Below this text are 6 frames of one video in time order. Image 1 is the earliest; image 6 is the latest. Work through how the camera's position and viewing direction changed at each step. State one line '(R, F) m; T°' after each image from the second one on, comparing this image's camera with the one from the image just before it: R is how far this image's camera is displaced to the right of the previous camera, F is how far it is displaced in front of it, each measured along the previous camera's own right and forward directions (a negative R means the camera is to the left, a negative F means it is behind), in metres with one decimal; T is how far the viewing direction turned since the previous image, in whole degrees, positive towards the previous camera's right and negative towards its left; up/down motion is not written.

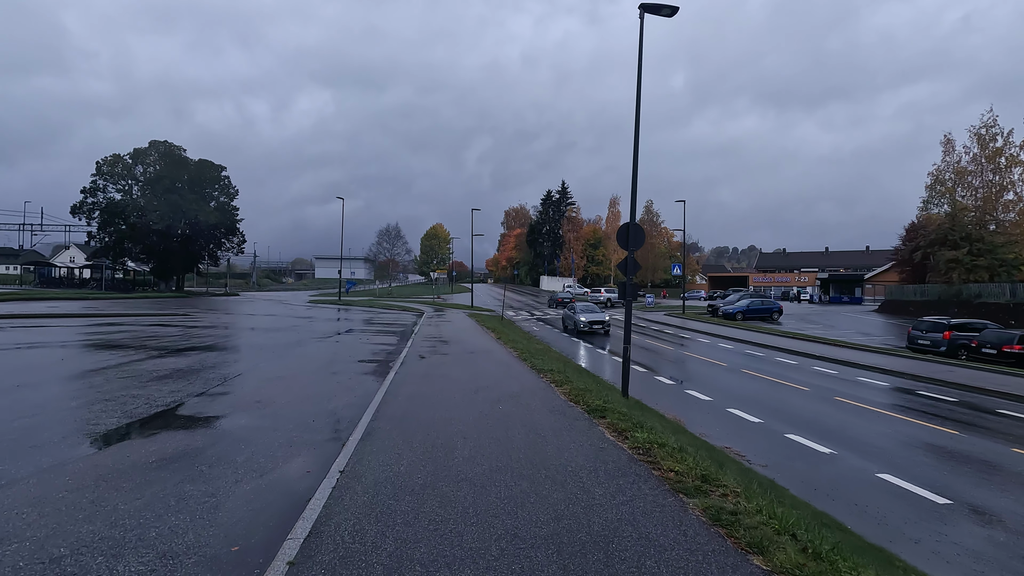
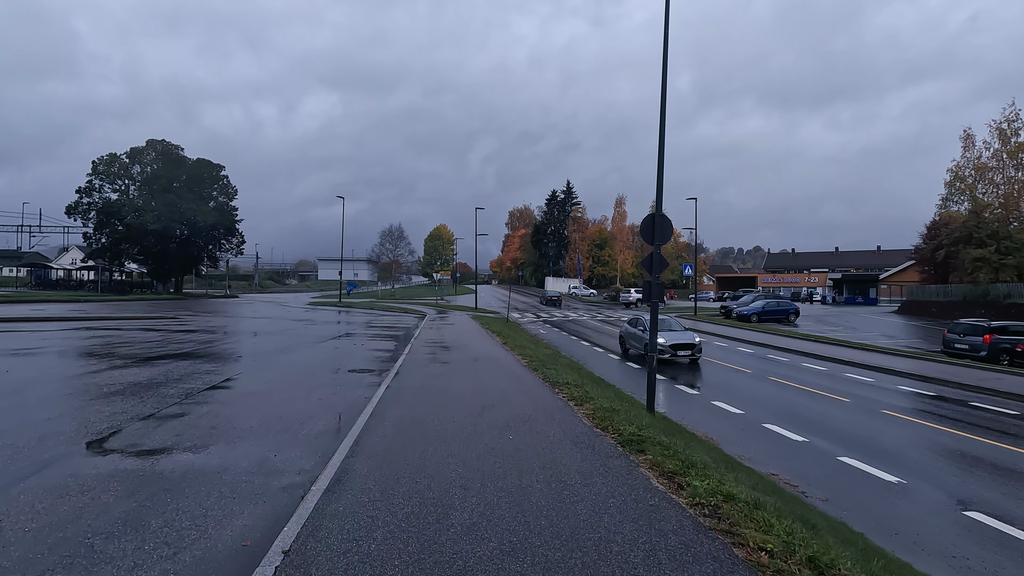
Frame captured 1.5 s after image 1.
(-0.1, +1.5) m; 0°
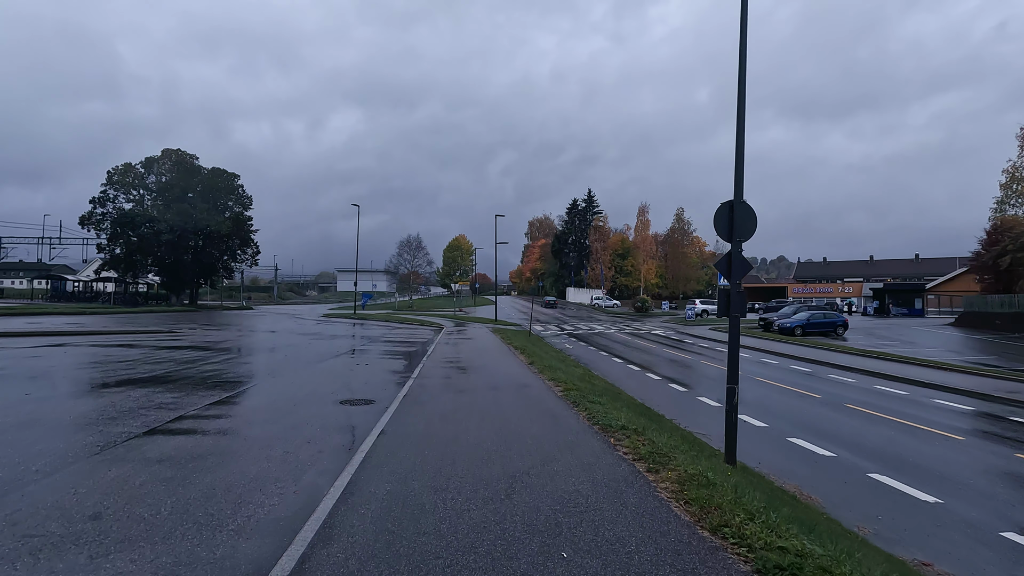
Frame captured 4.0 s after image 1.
(-0.2, +2.4) m; -2°
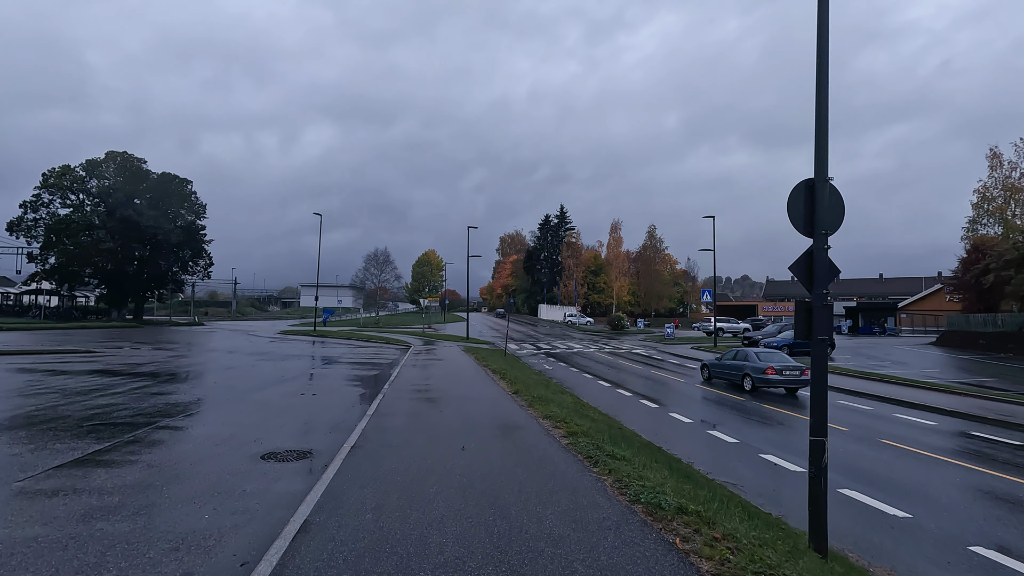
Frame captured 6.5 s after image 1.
(-0.3, +2.4) m; +3°
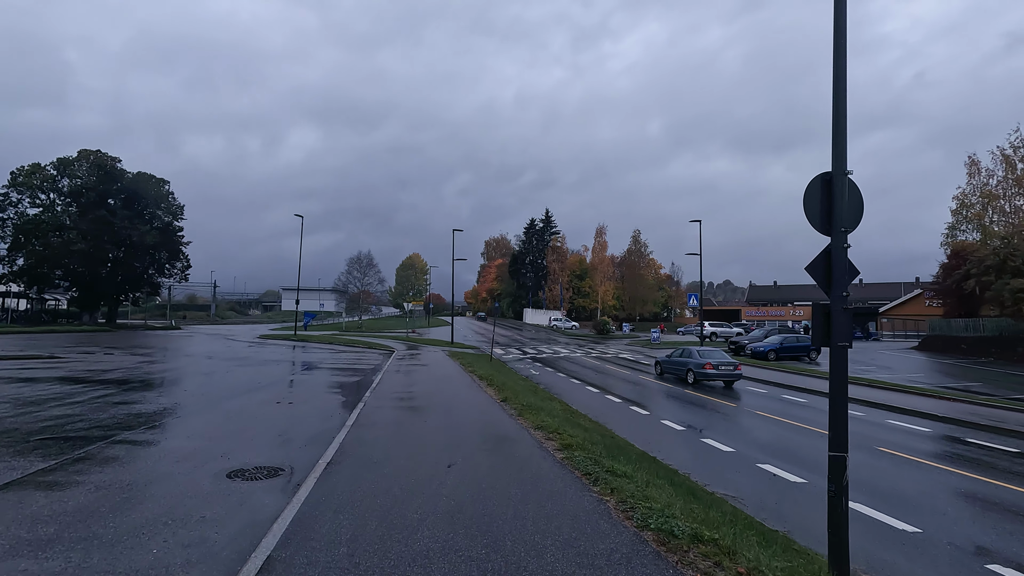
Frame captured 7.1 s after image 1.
(-0.1, +0.5) m; +2°
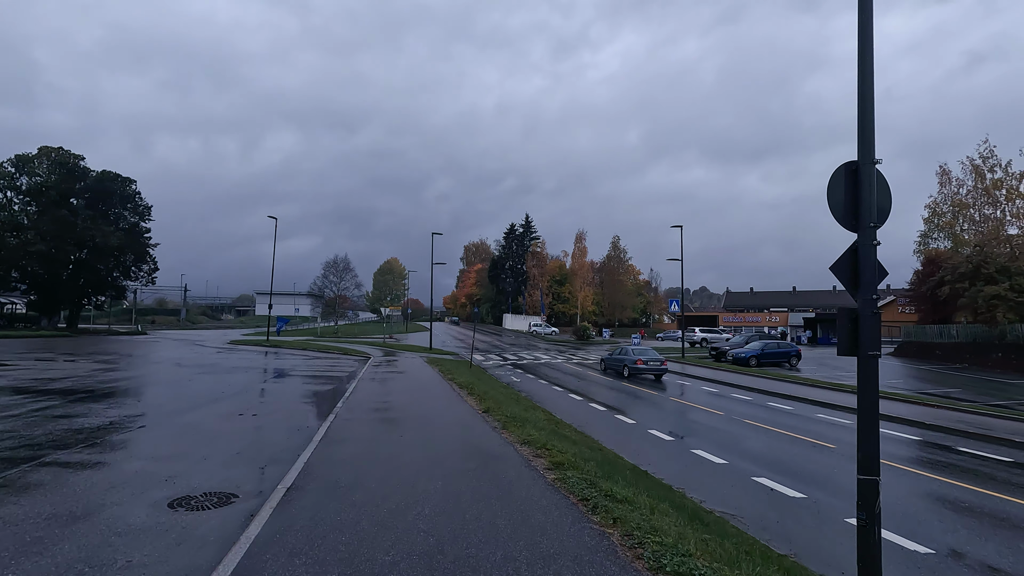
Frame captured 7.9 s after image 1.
(-0.1, +0.7) m; +2°
